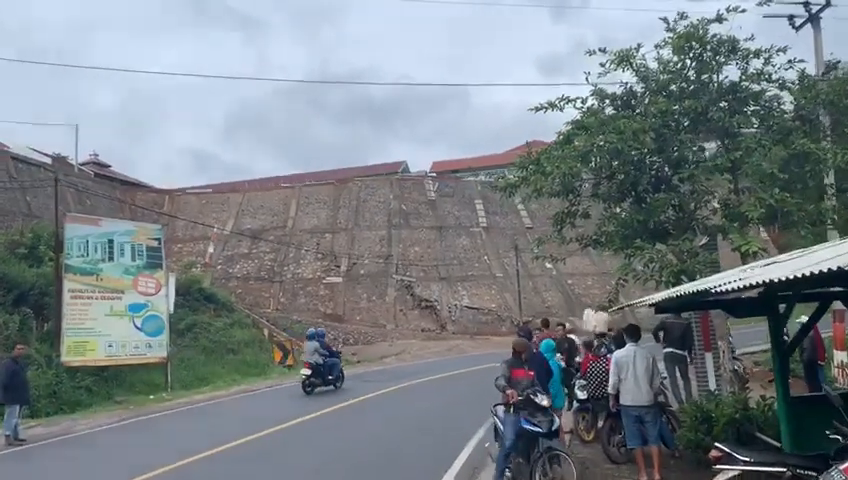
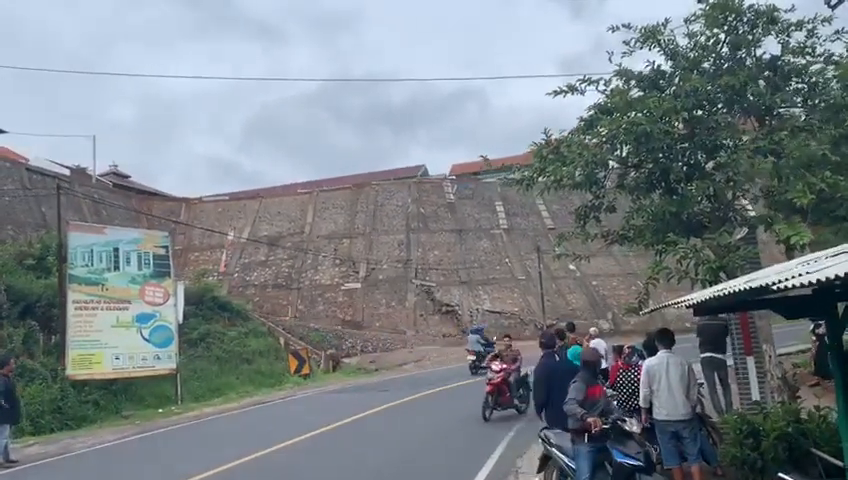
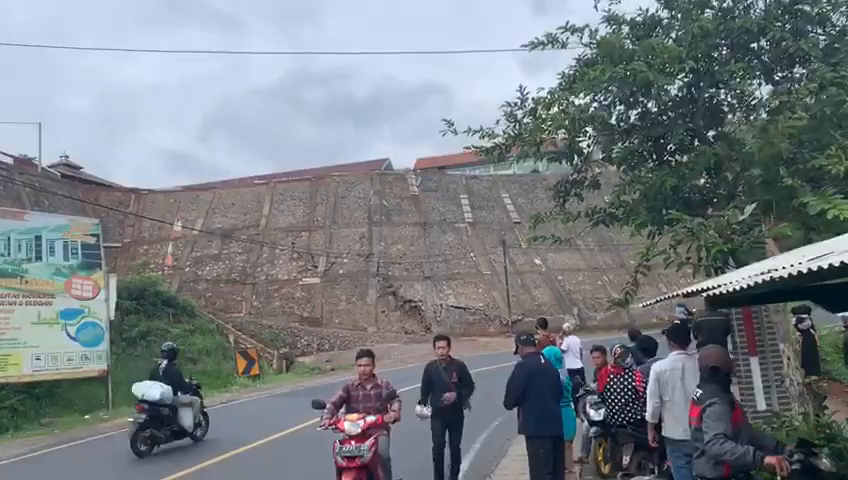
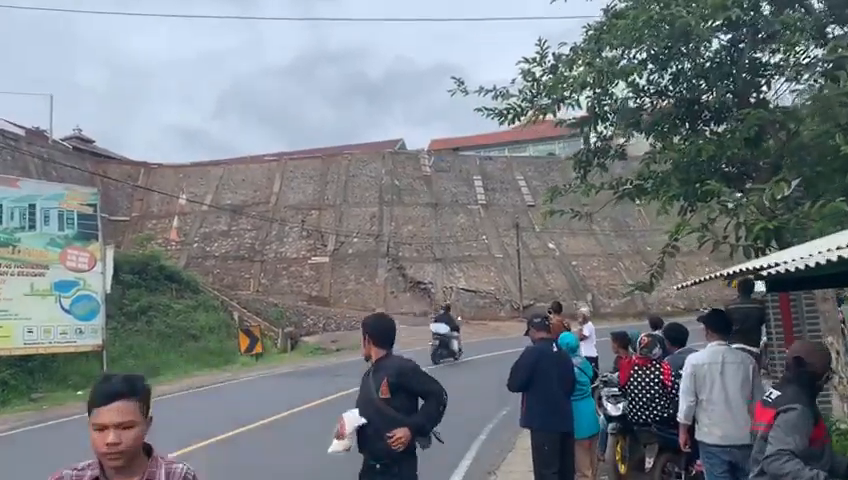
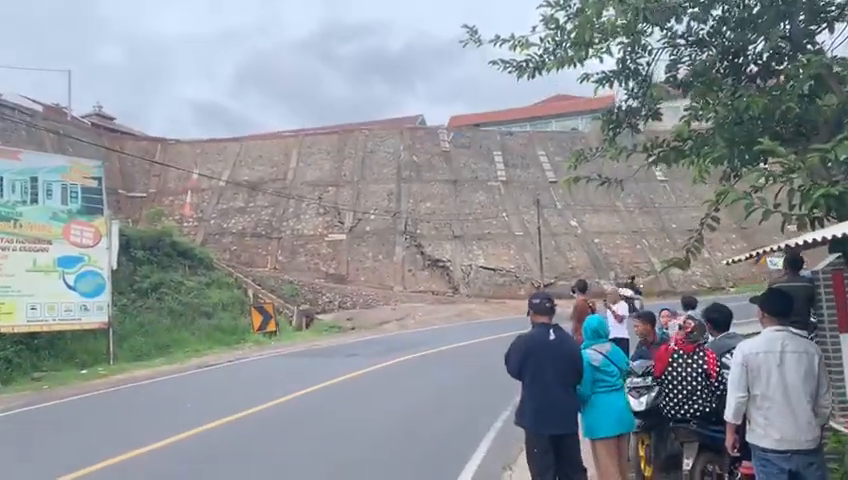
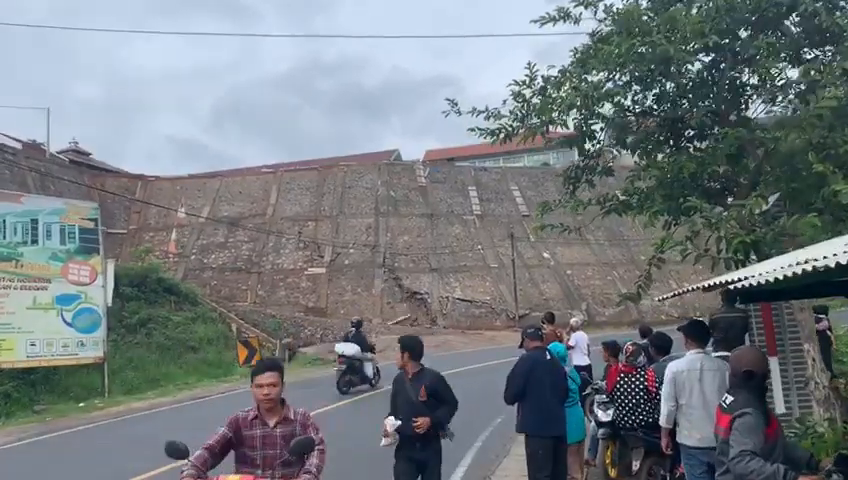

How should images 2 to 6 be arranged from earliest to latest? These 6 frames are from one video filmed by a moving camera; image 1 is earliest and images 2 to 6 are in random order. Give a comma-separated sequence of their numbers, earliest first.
2, 3, 6, 4, 5
